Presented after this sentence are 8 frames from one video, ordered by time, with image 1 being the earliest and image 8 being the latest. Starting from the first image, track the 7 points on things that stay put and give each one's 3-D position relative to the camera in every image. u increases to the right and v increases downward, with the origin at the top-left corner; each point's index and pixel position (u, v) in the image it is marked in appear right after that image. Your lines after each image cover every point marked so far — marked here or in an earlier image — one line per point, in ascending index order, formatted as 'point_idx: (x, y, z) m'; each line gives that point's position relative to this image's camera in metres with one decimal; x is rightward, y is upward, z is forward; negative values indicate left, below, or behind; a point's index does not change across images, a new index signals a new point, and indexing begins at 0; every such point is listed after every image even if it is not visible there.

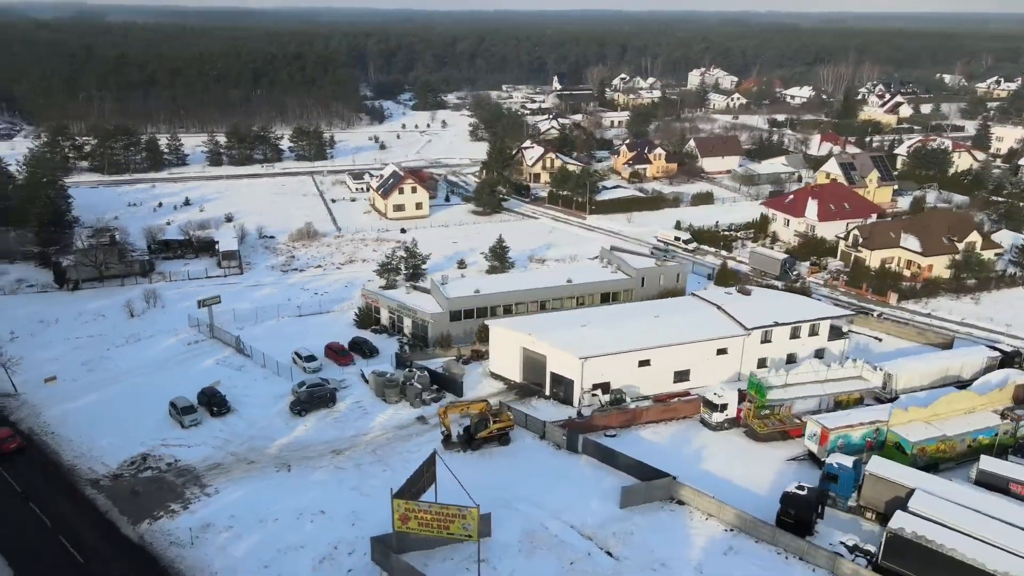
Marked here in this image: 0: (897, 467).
0: (+9.5, -4.5, +18.3) m
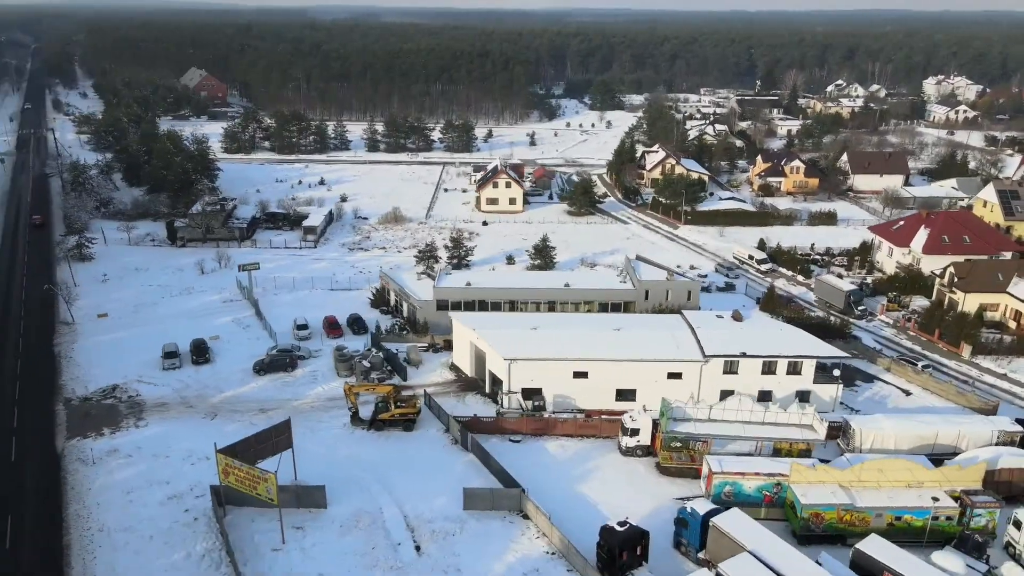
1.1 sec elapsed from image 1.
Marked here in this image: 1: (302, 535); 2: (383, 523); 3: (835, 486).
0: (+5.2, -5.2, +16.1) m
1: (-5.1, -5.9, +17.6) m
2: (-3.2, -5.8, +18.2) m
3: (+7.8, -4.8, +17.8) m
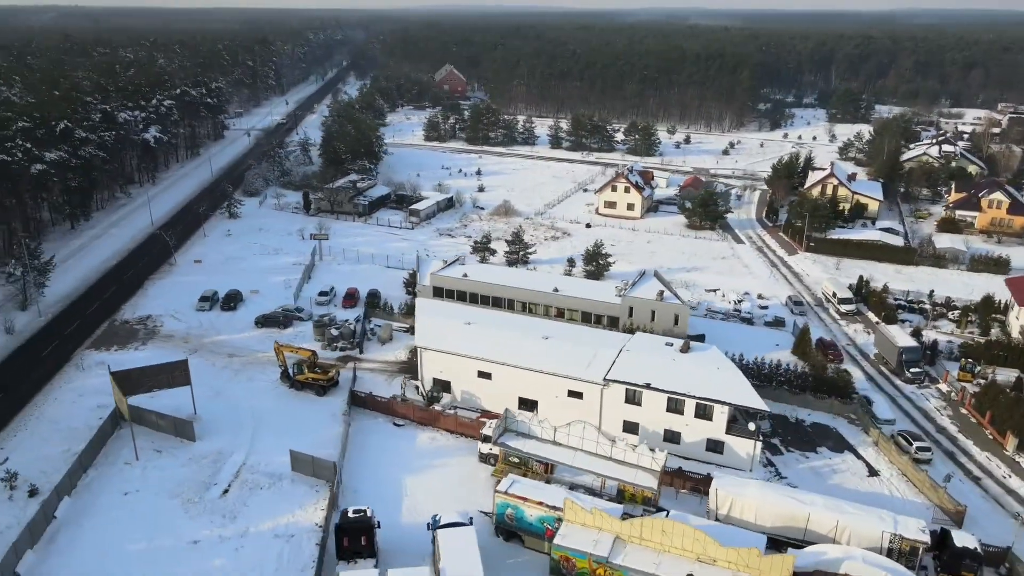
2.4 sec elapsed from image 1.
0: (-1.0, -5.4, +15.4) m
1: (-10.0, -4.7, +20.5) m
2: (-8.0, -4.9, +20.4) m
3: (+2.1, -5.4, +16.0) m
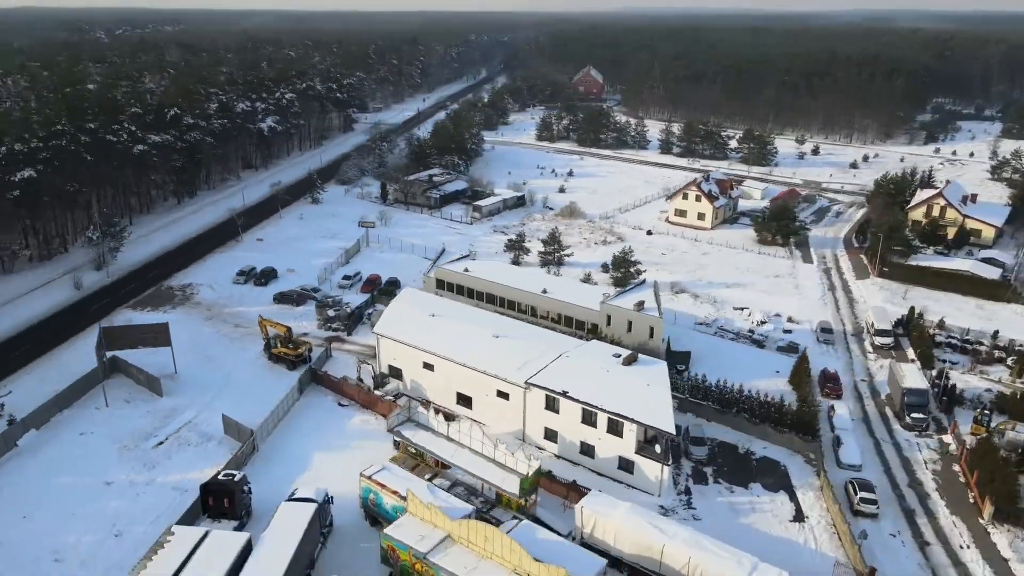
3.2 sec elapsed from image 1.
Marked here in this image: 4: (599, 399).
0: (-4.7, -5.1, +16.0) m
1: (-12.2, -3.7, +23.0) m
2: (-10.4, -4.0, +22.4) m
3: (-1.6, -5.3, +15.9) m
4: (+2.3, -3.0, +19.9) m
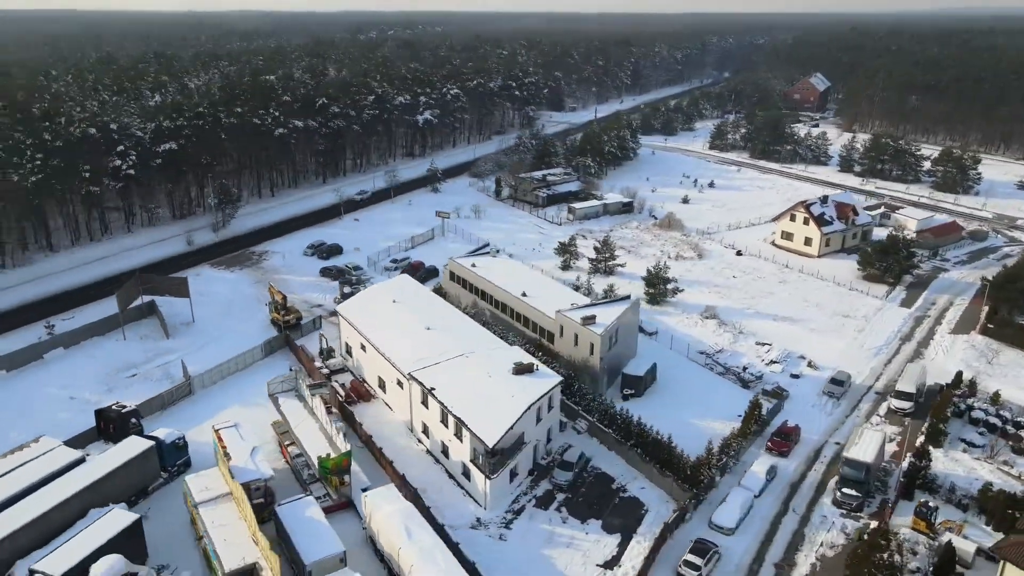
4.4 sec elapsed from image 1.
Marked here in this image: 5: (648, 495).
0: (-9.7, -4.1, +18.5) m
1: (-14.2, -2.0, +27.5) m
2: (-12.7, -2.5, +26.4) m
3: (-6.8, -4.8, +17.3) m
4: (-1.5, -3.1, +19.8) m
5: (+3.6, -5.5, +19.3) m
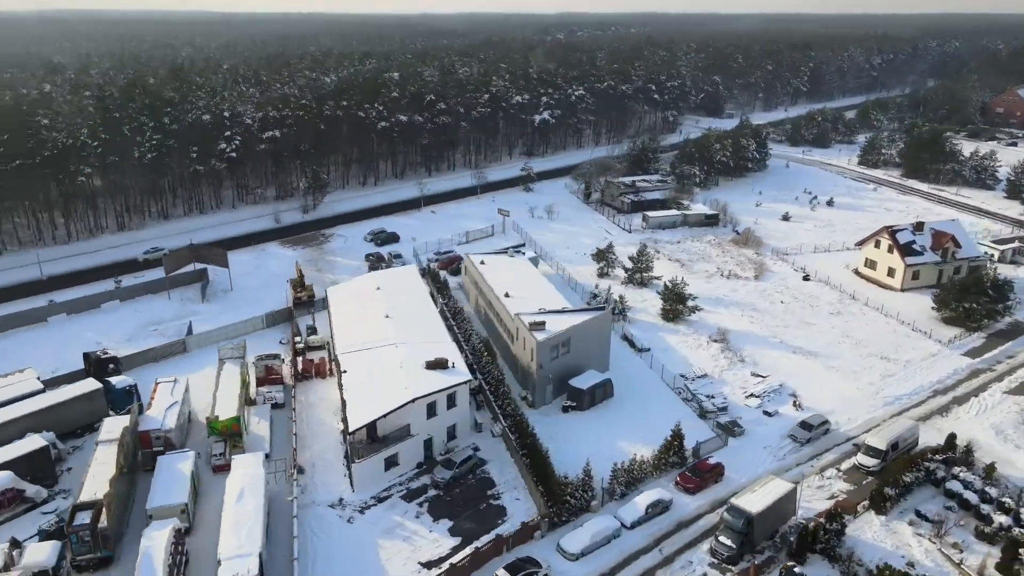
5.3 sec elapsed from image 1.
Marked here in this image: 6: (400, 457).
0: (-12.7, -3.0, +21.5) m
1: (-14.5, -0.6, +31.4) m
2: (-13.4, -1.2, +29.9) m
3: (-10.3, -3.9, +19.6) m
4: (-4.4, -2.7, +20.7) m
5: (+0.1, -5.6, +18.9) m
6: (-3.1, -4.6, +19.9) m
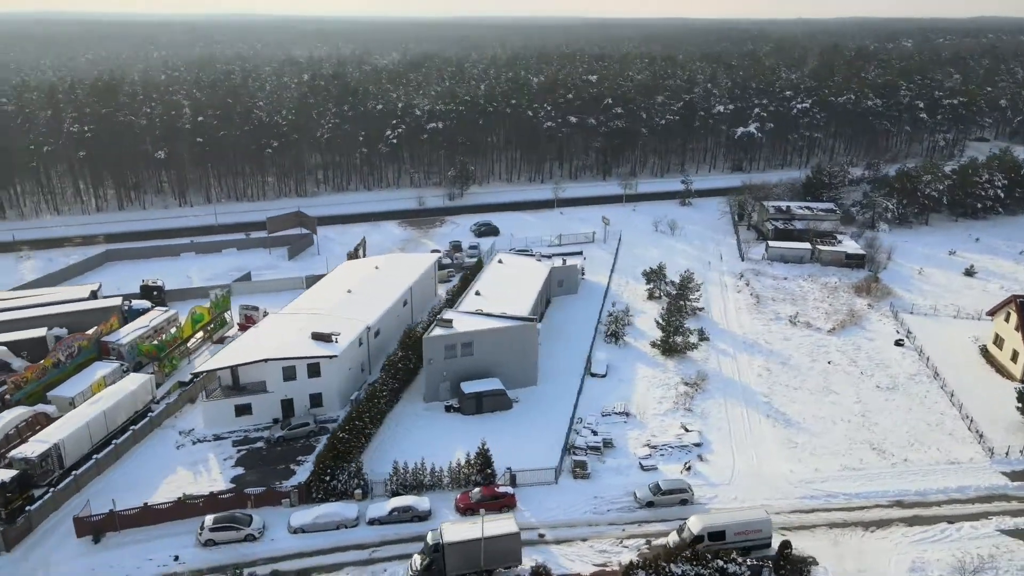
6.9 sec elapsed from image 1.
0: (-15.6, -0.6, +27.9) m
1: (-12.5, +1.6, +37.6) m
2: (-12.3, +0.9, +35.8) m
3: (-14.4, -1.8, +25.2) m
4: (-8.5, -1.7, +23.6) m
5: (-5.7, -5.1, +20.1) m
6: (-7.9, -3.7, +22.4) m
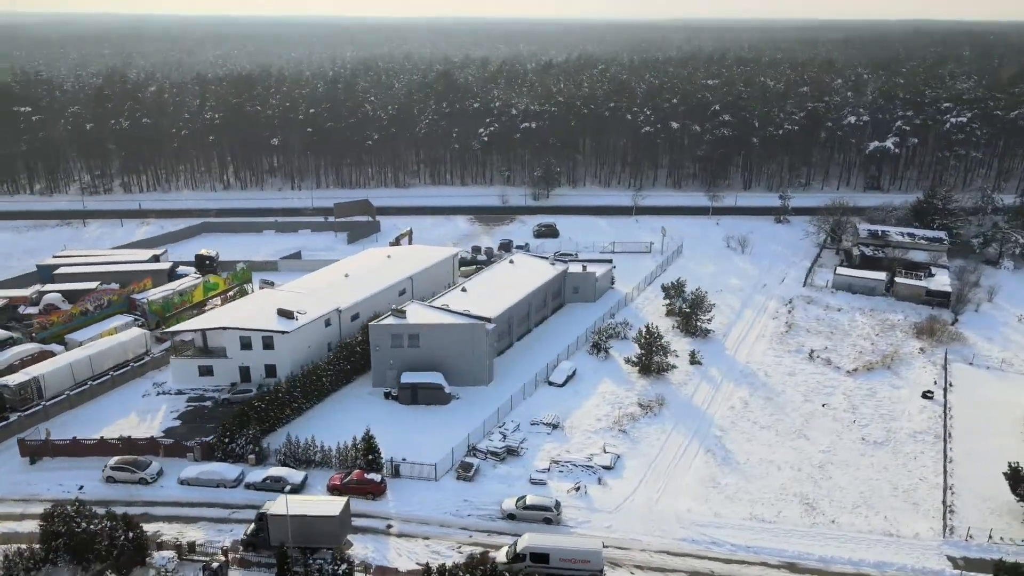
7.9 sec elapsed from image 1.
0: (-15.6, +0.9, +32.0) m
1: (-9.9, +2.7, +40.5) m
2: (-10.3, +2.0, +38.7) m
3: (-15.3, -0.3, +29.1) m
4: (-10.1, -0.7, +26.0) m
5: (-8.7, -4.4, +22.0) m
6: (-10.0, -2.8, +24.7) m
